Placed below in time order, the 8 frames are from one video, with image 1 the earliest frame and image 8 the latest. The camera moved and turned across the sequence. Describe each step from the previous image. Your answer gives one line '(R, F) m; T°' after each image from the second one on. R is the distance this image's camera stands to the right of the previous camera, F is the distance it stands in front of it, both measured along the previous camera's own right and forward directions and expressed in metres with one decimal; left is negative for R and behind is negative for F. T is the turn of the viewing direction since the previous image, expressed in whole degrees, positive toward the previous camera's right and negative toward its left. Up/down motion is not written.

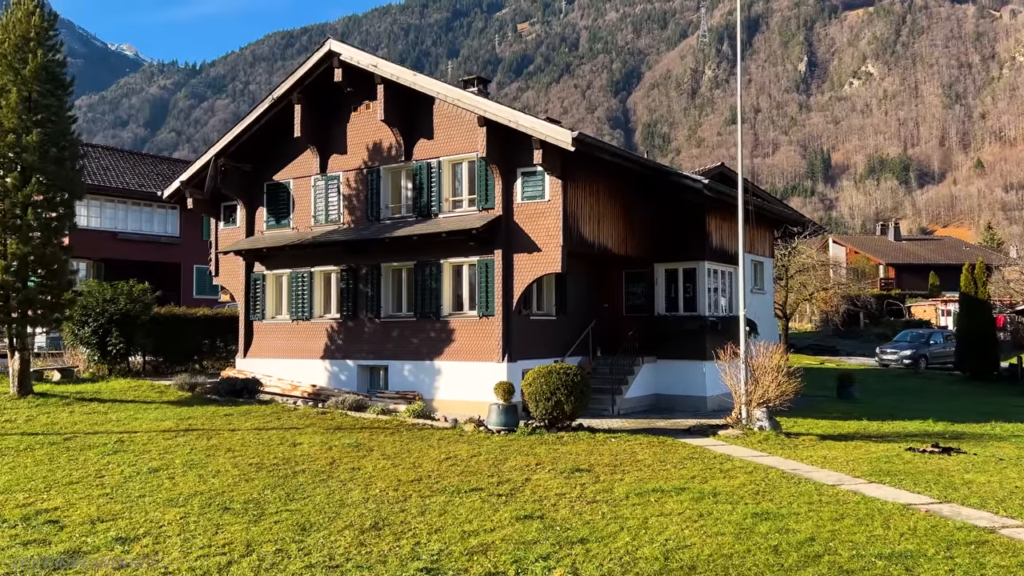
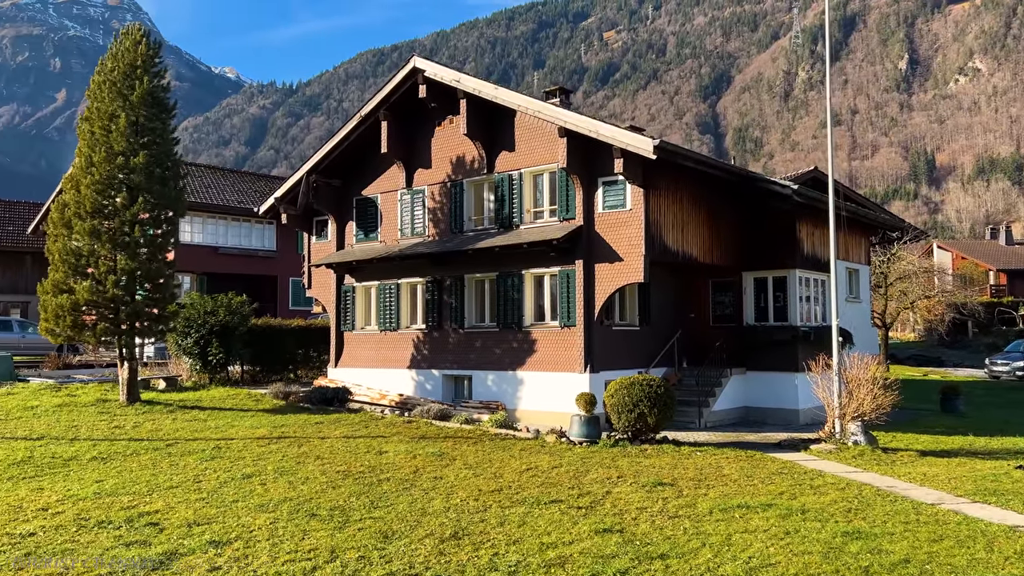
(+0.1, 0.0) m; -6°
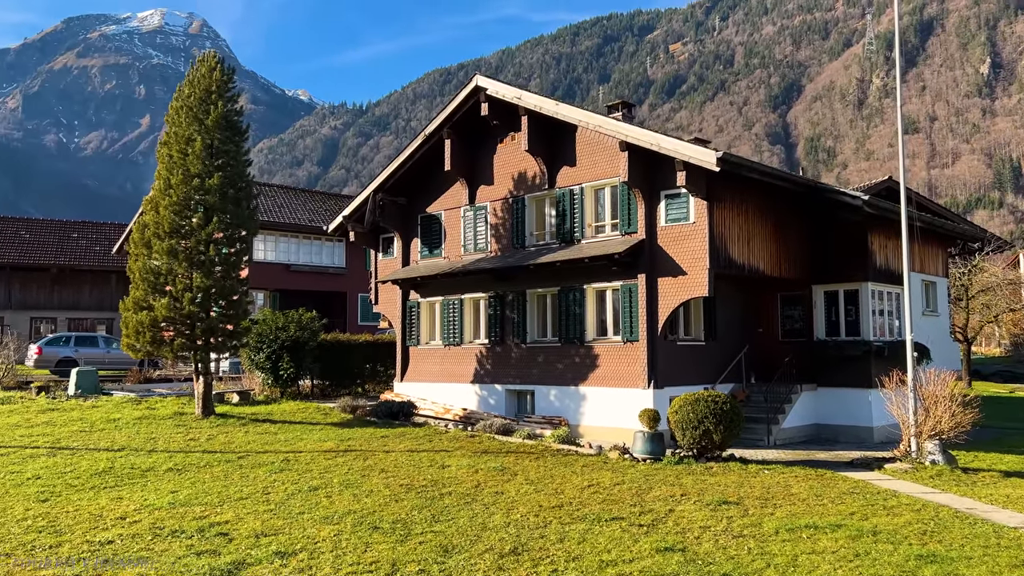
(+0.1, 0.0) m; -5°
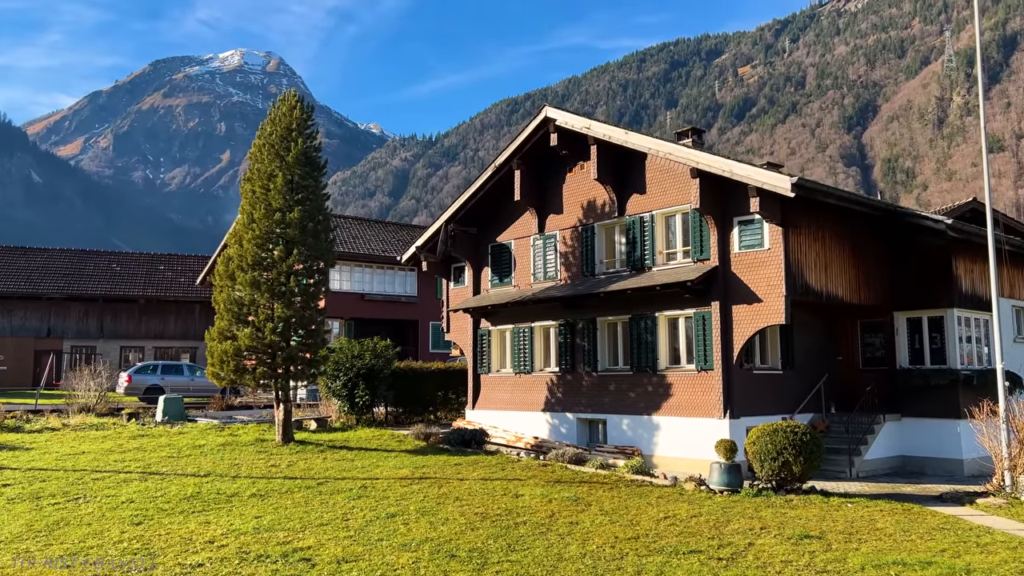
(-0.1, -0.1) m; -5°
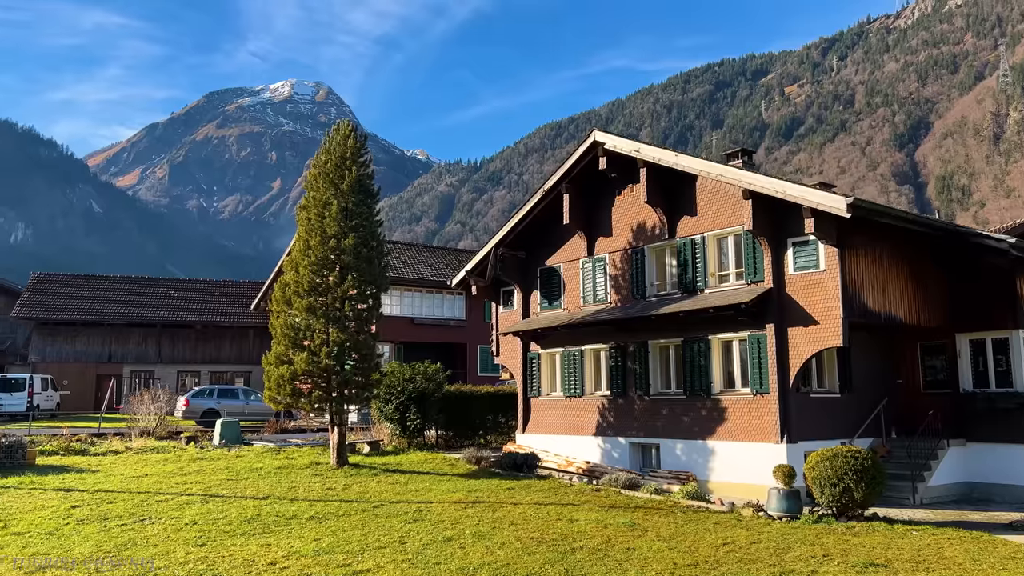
(-0.1, -0.1) m; -3°
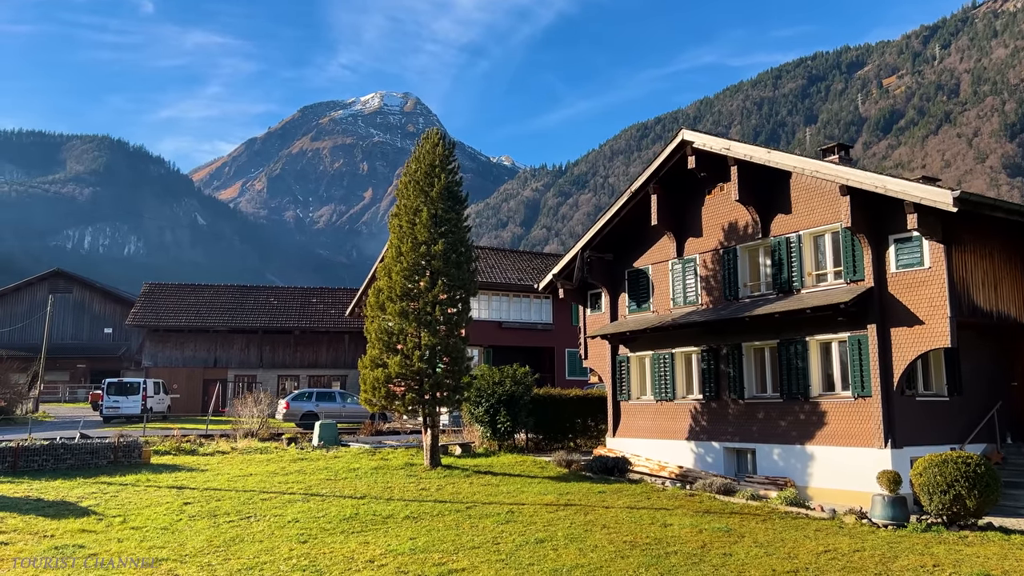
(0.0, -0.1) m; -6°
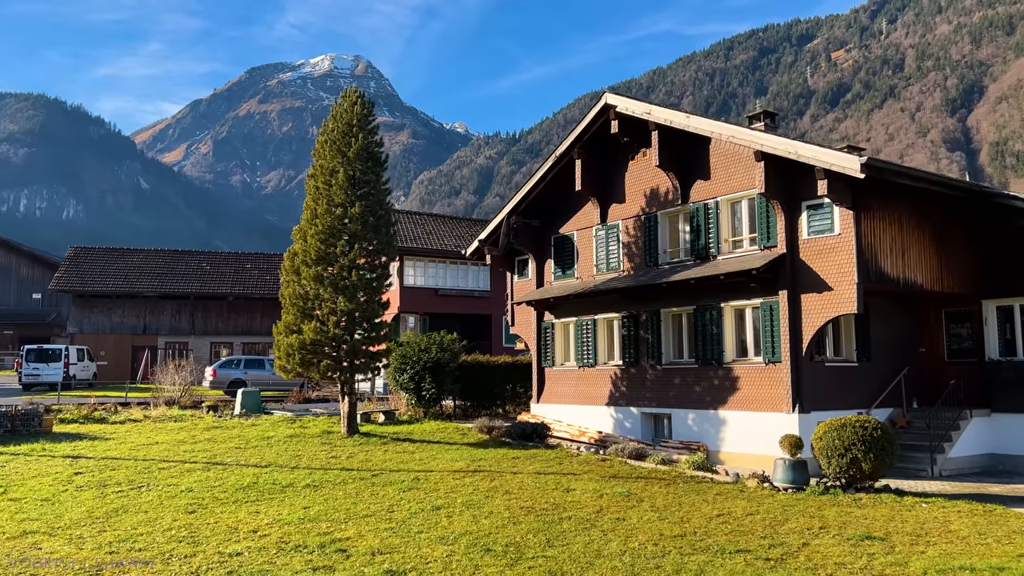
(+0.8, +0.3) m; +3°
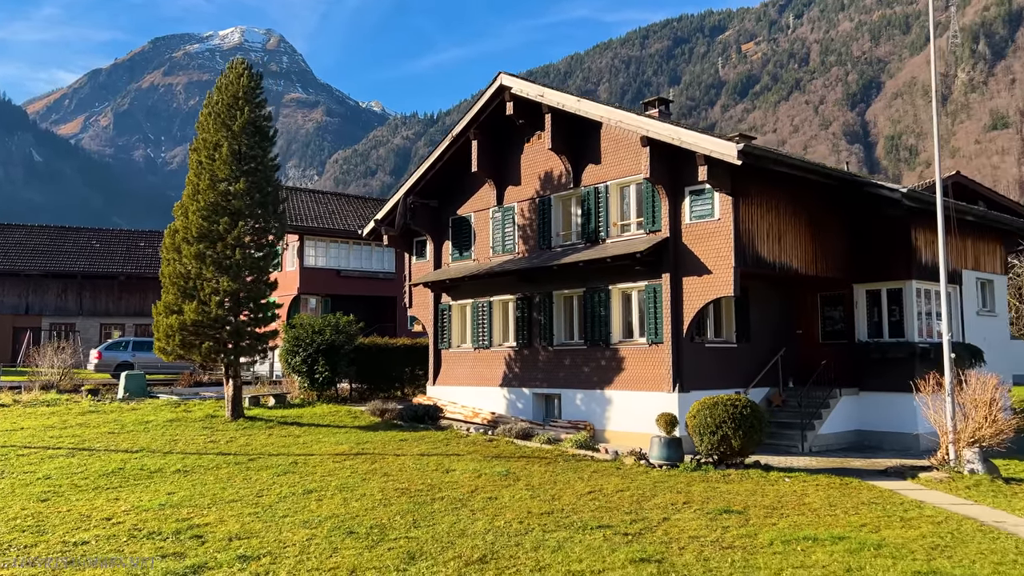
(+0.6, 0.0) m; +6°
